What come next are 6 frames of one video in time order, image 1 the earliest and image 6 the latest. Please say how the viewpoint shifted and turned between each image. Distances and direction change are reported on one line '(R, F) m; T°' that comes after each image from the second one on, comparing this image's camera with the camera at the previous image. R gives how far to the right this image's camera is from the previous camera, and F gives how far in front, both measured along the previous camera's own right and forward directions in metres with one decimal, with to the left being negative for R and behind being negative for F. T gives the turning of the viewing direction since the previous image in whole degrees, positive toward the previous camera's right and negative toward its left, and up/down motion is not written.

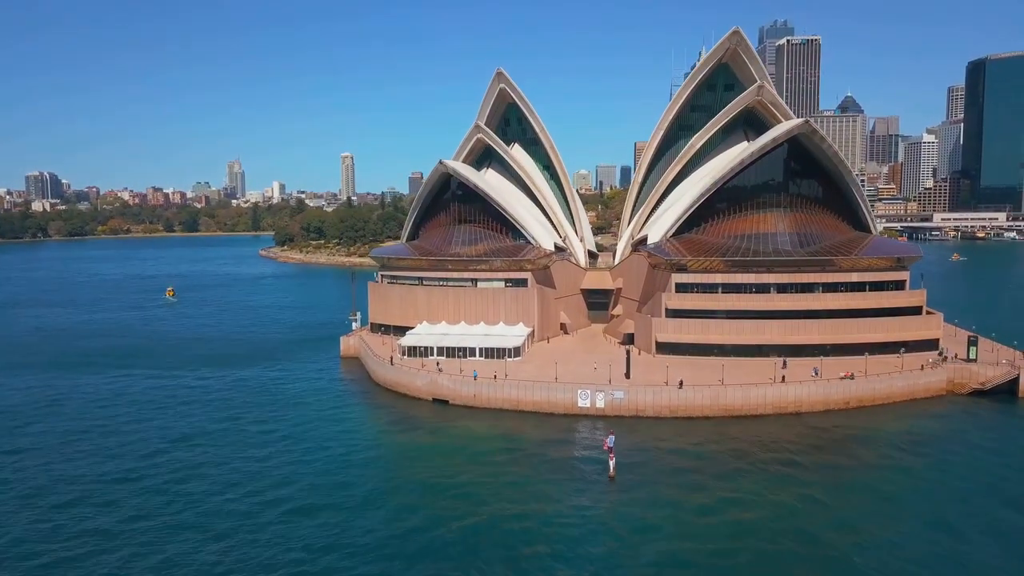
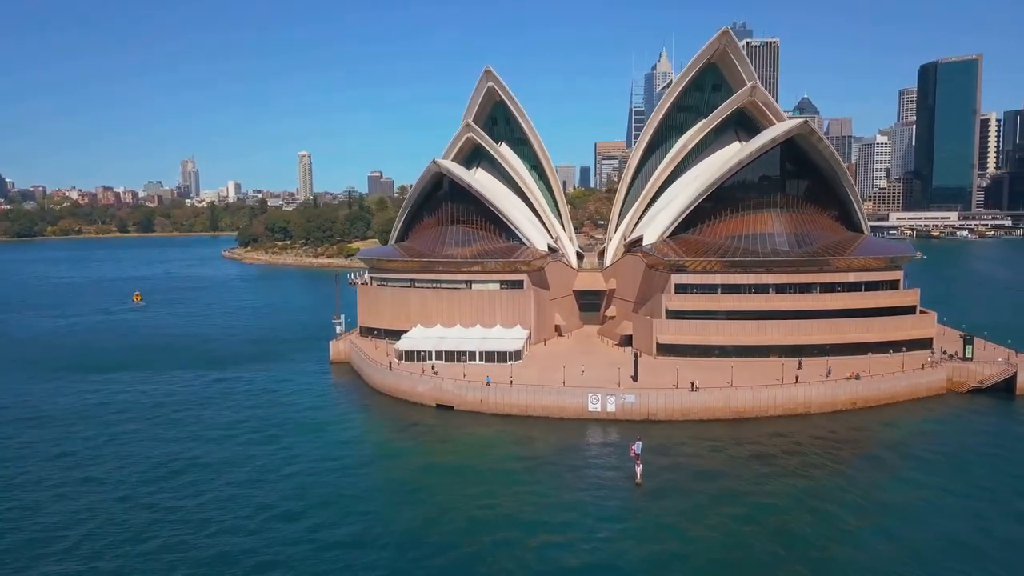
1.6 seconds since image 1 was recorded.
(-1.9, +0.8) m; +3°
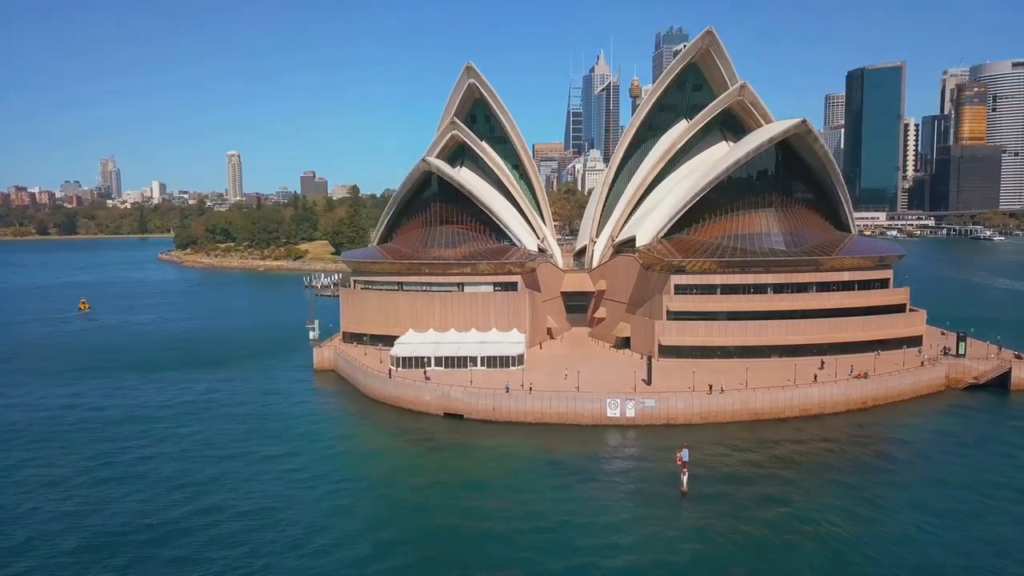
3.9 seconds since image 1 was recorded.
(-3.0, +1.3) m; +5°
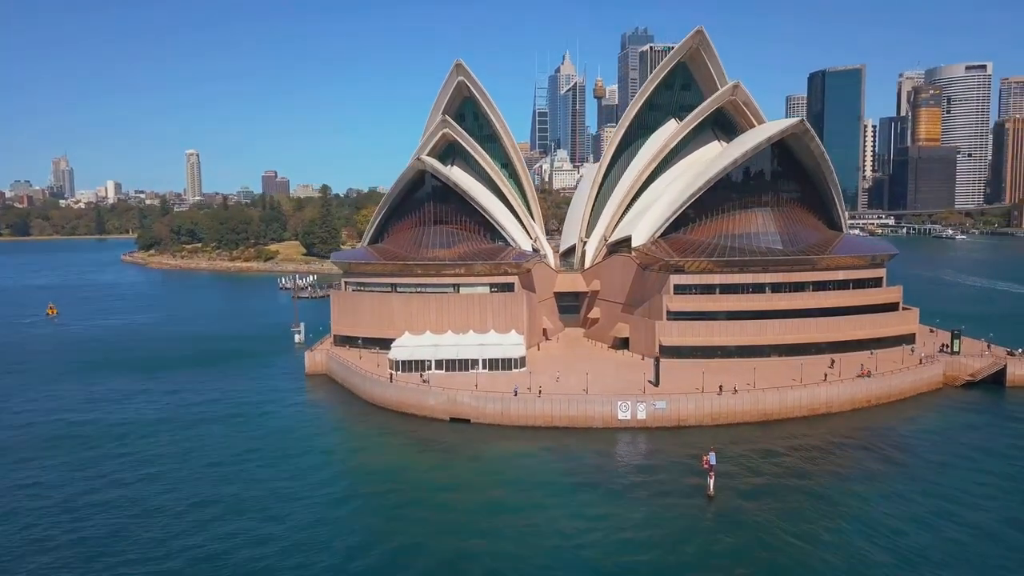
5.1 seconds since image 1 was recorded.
(-1.7, +0.7) m; +3°
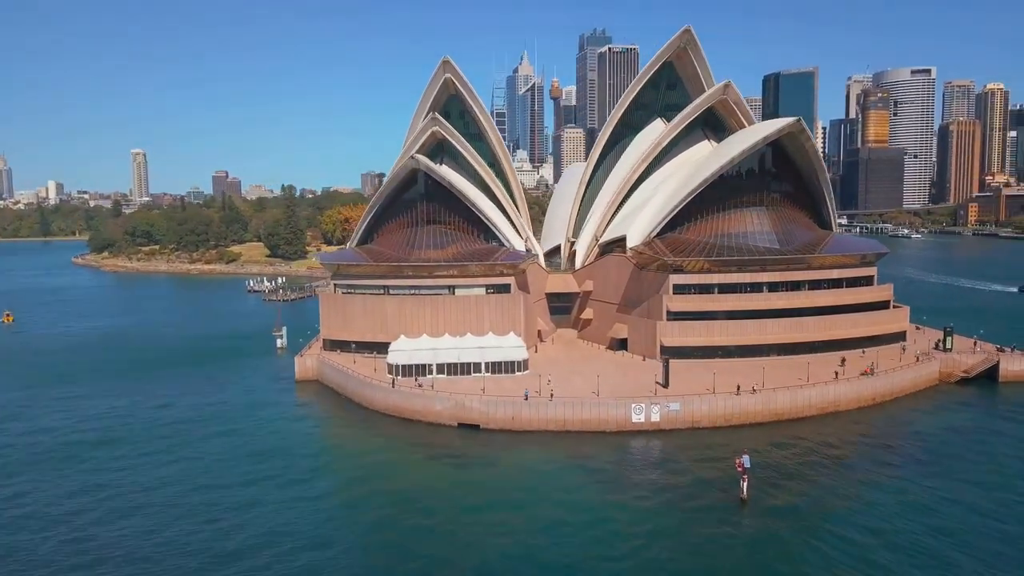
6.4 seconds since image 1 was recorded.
(-2.0, +0.8) m; +3°
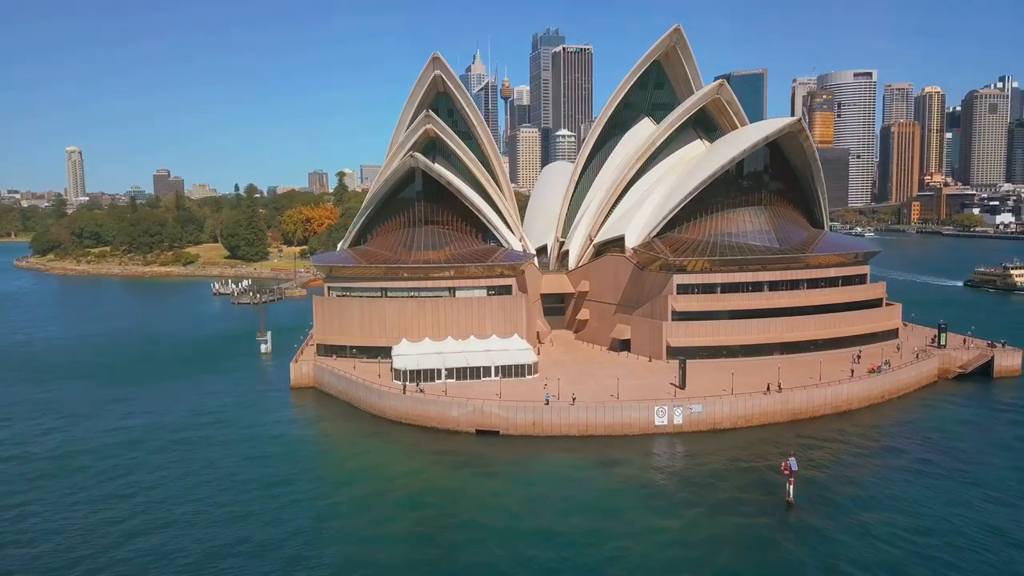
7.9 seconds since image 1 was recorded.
(-2.5, +0.8) m; +4°
